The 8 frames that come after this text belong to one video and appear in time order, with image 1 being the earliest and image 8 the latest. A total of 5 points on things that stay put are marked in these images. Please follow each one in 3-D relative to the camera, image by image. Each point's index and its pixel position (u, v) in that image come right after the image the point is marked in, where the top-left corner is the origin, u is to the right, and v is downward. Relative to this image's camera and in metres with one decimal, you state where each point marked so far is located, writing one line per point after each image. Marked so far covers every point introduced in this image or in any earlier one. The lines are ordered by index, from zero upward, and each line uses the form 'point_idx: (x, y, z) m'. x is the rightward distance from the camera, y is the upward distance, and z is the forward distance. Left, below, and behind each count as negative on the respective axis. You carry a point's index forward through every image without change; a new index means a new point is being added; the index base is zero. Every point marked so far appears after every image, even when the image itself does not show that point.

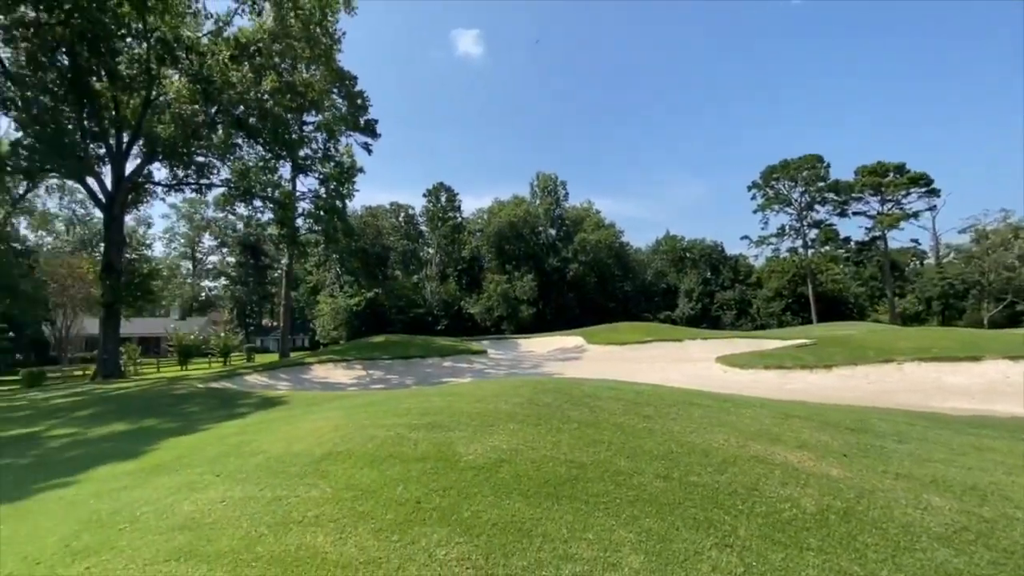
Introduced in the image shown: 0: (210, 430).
0: (-4.1, -1.9, +6.9) m
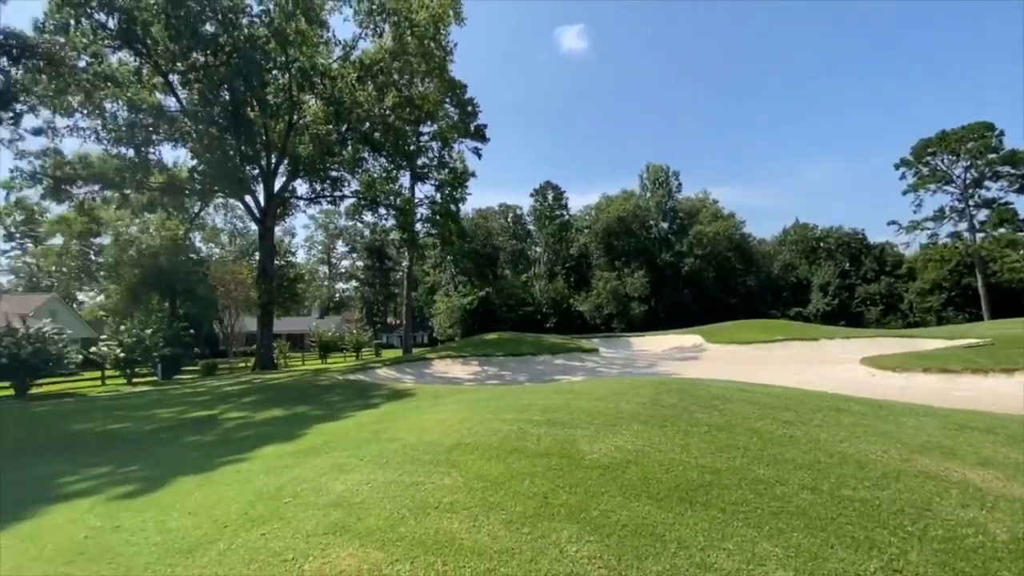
0: (-2.4, -1.9, +7.6) m
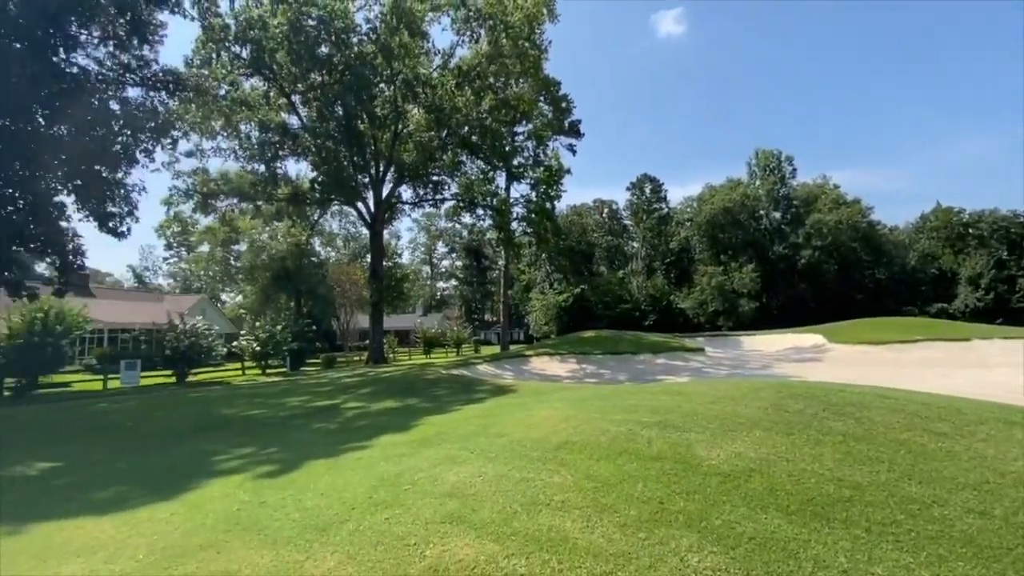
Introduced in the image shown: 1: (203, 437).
0: (-0.8, -1.9, +7.9) m
1: (-5.1, -2.4, +8.3) m
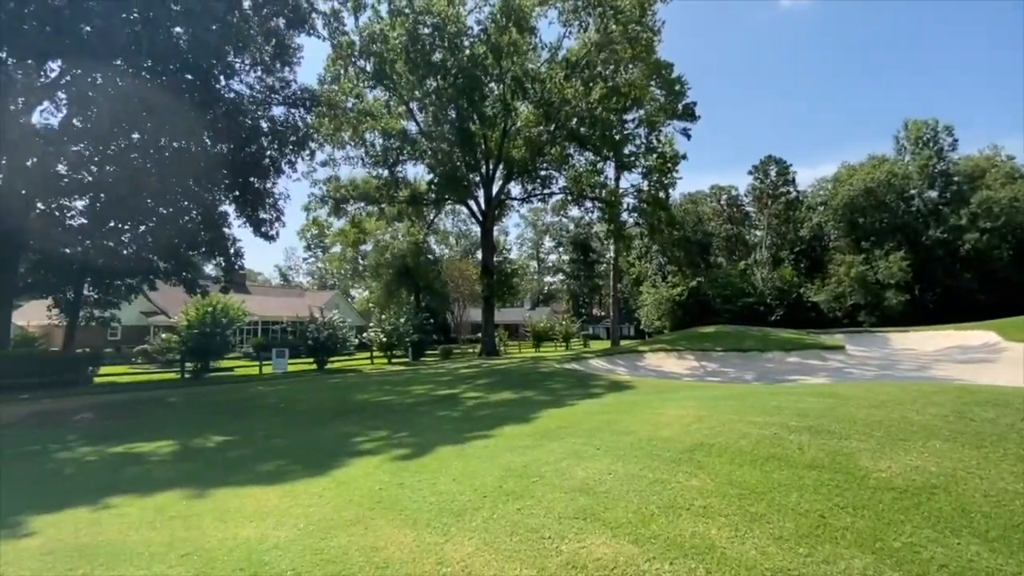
0: (+1.0, -1.8, +7.8) m
1: (-3.0, -2.4, +9.1) m
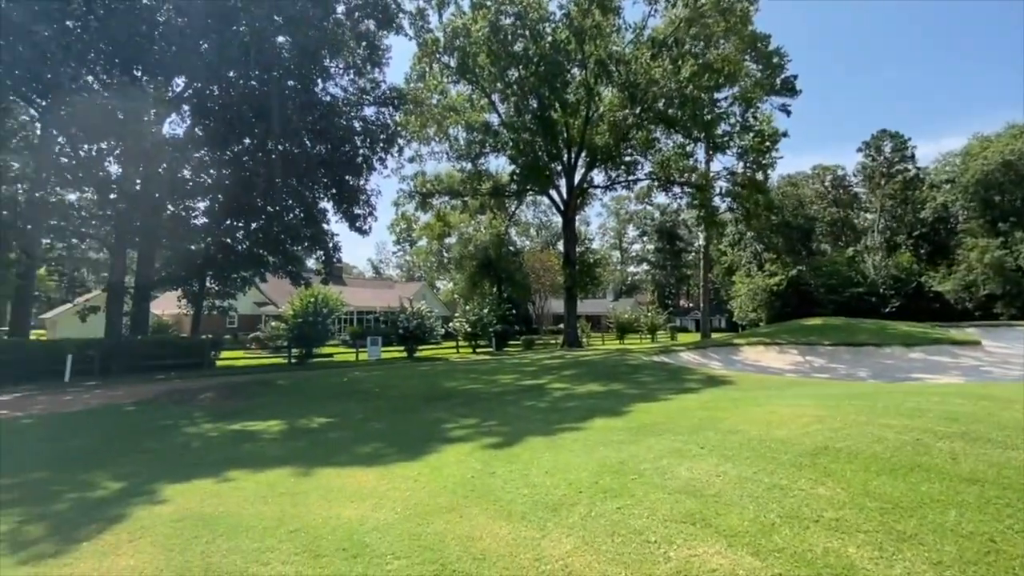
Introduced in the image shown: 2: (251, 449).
0: (+2.3, -1.6, +7.3) m
1: (-1.4, -2.2, +9.3) m
2: (-3.5, -2.1, +6.7) m
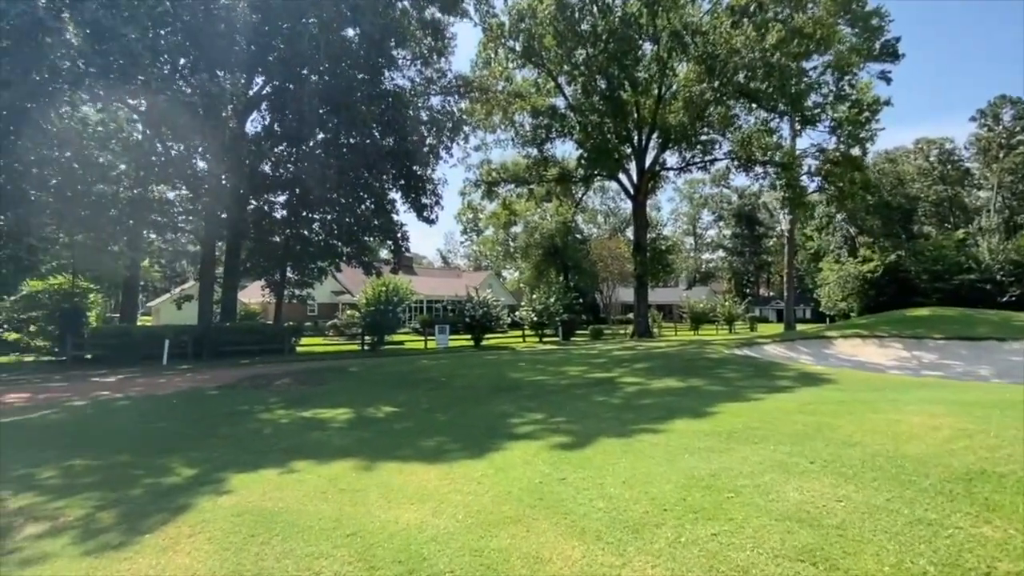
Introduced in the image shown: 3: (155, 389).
0: (+3.3, -1.5, +6.5) m
1: (-0.2, -2.0, +9.0) m
2: (-2.6, -2.0, +6.7) m
3: (-7.9, -2.2, +11.2) m
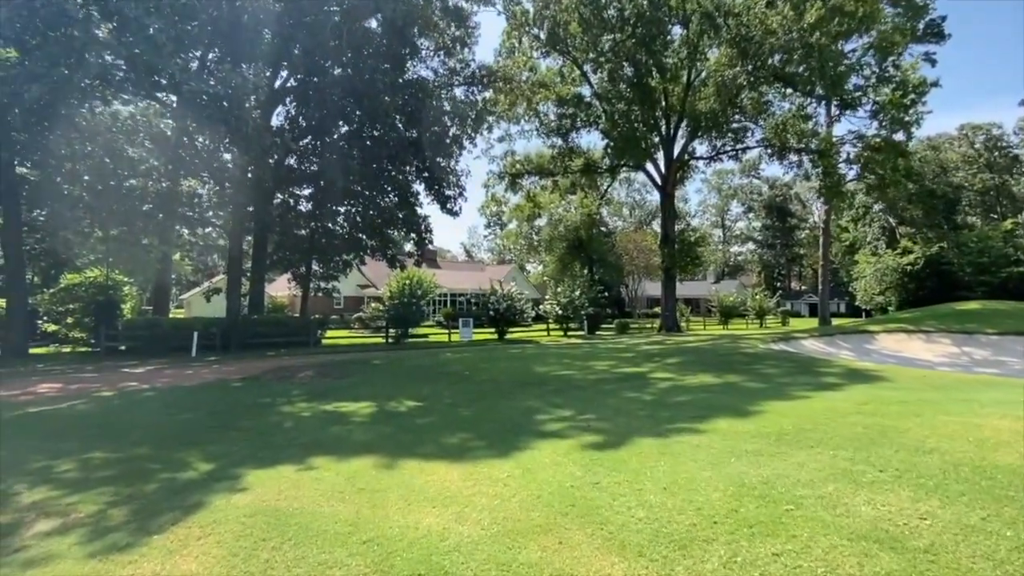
0: (+3.6, -1.3, +6.0) m
1: (+0.2, -1.8, +8.7) m
2: (-2.2, -1.8, +6.5) m
3: (-7.3, -2.0, +11.2) m
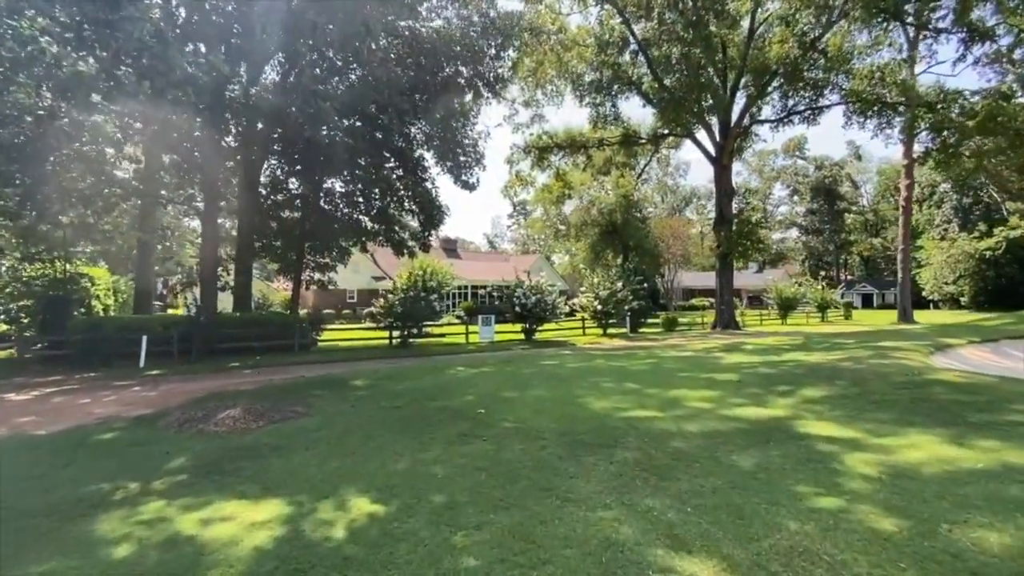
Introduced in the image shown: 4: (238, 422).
0: (+3.9, -1.2, +1.7) m
1: (+0.7, -1.7, +4.5) m
2: (-1.9, -1.8, +2.4) m
3: (-6.7, -1.9, +7.4) m
4: (-3.6, -1.8, +6.7) m
